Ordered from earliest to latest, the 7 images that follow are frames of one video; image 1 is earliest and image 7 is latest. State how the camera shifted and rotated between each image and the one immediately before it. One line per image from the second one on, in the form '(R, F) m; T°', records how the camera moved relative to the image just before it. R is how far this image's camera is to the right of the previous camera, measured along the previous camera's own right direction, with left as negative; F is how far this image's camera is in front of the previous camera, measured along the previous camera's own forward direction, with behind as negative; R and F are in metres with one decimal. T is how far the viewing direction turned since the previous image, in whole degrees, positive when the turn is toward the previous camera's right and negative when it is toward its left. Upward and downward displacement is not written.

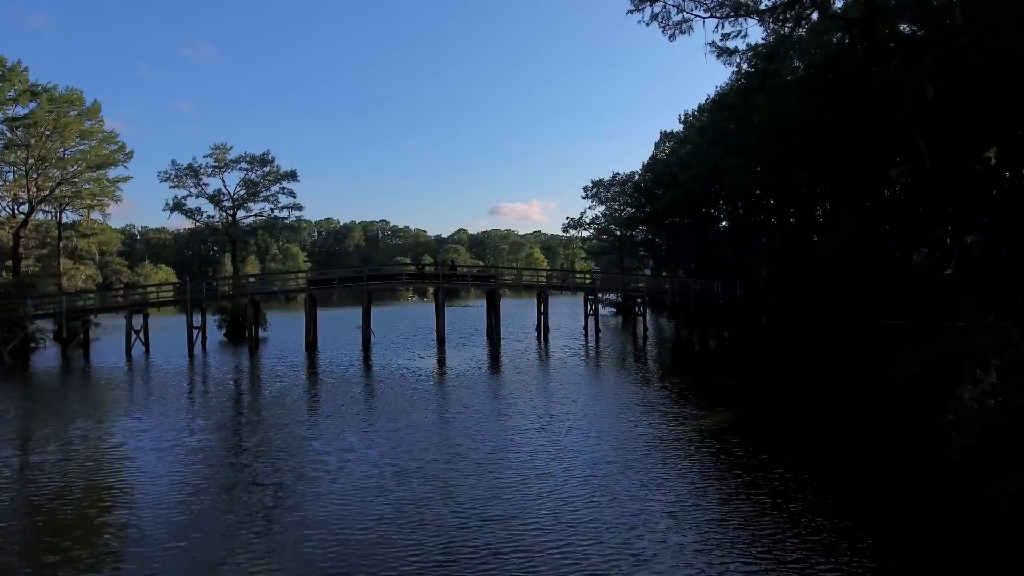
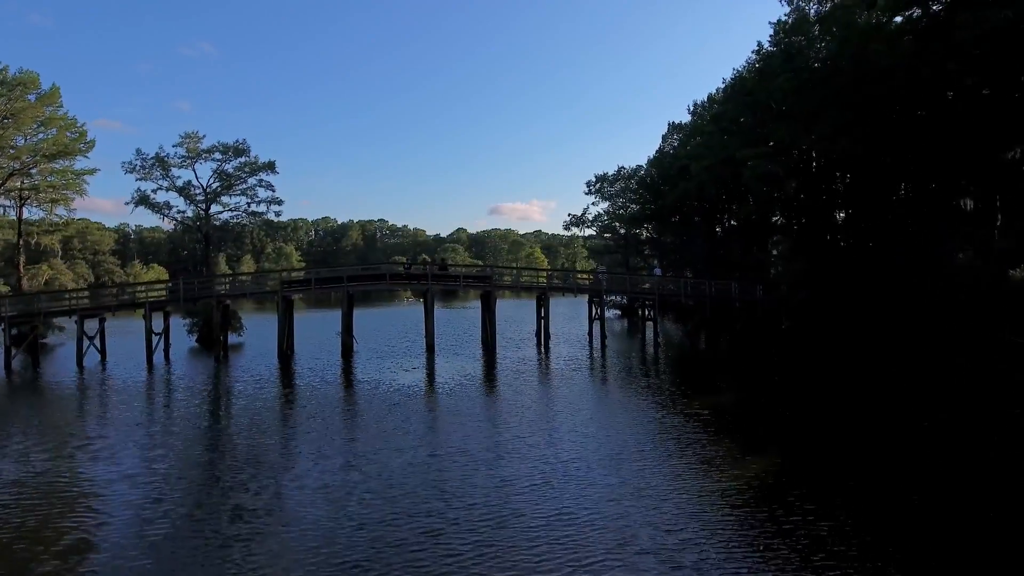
(+0.1, +3.0) m; 0°
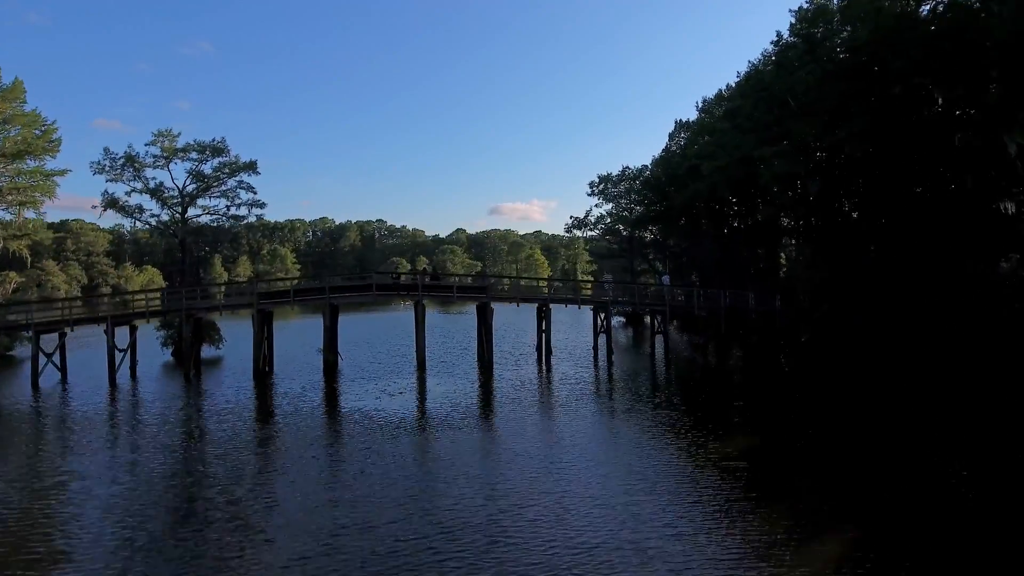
(+0.1, +2.3) m; 0°
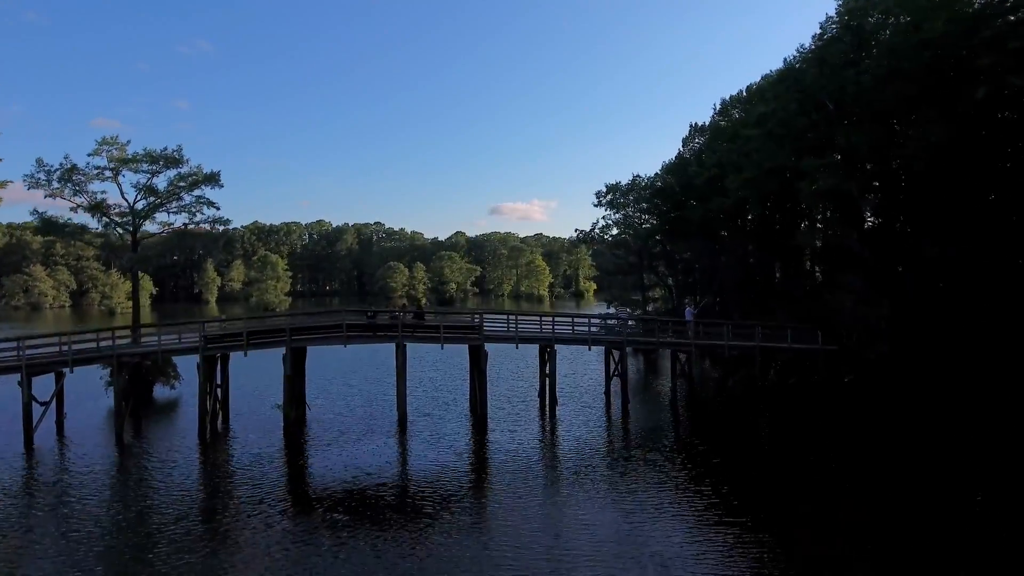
(+0.1, +4.0) m; 0°
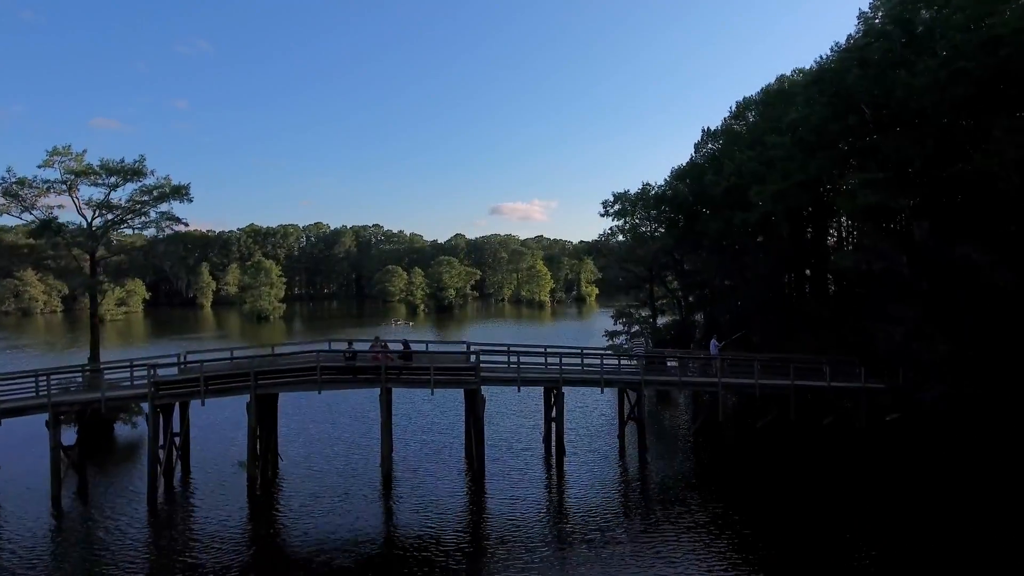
(0.0, +2.9) m; 0°
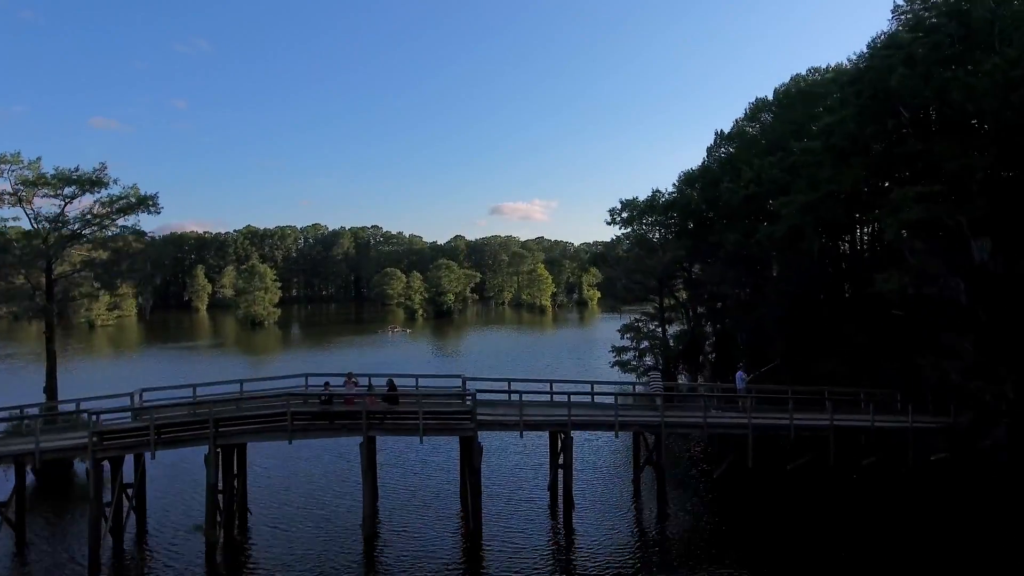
(0.0, +2.4) m; 0°
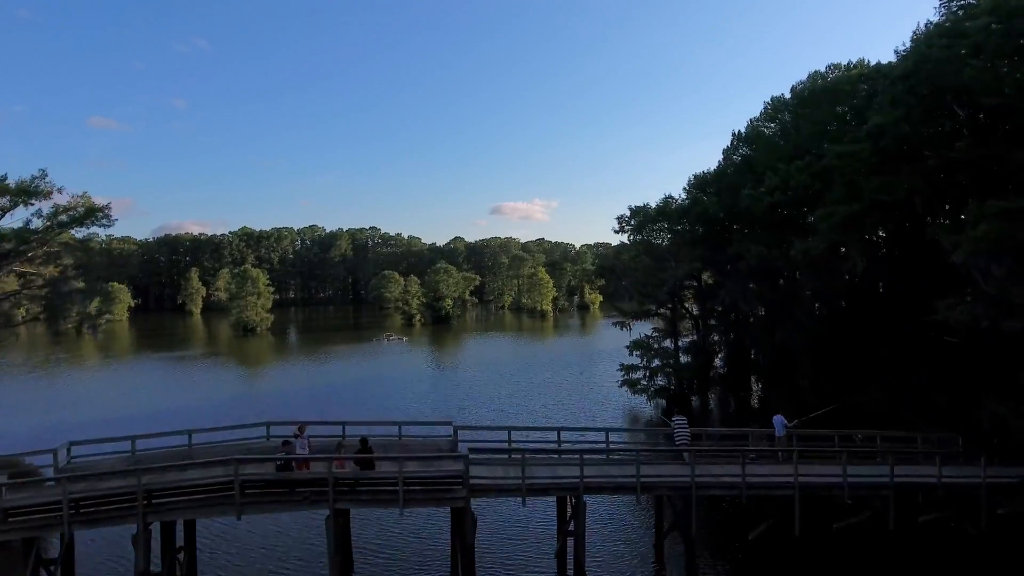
(0.0, +2.9) m; 0°
